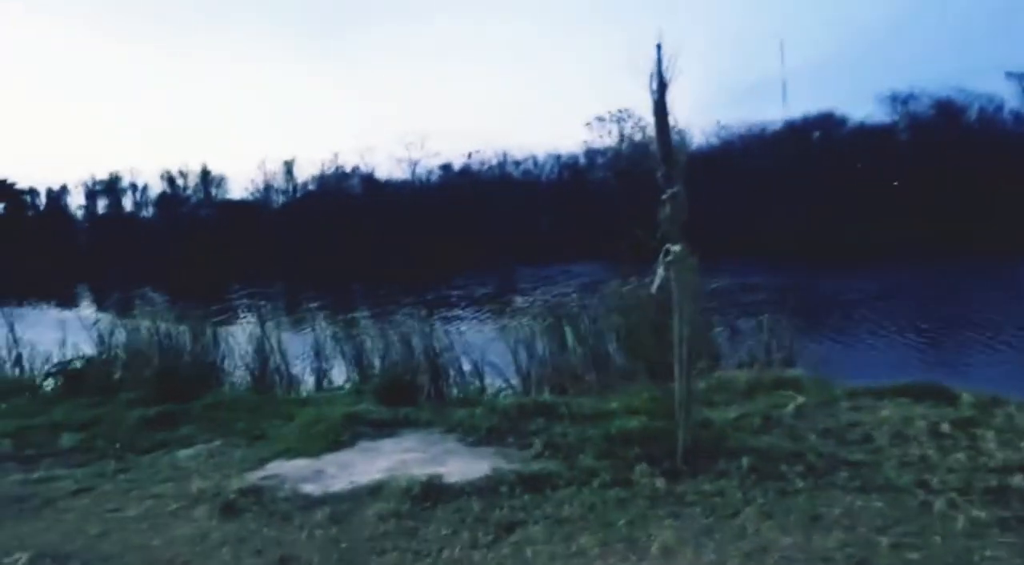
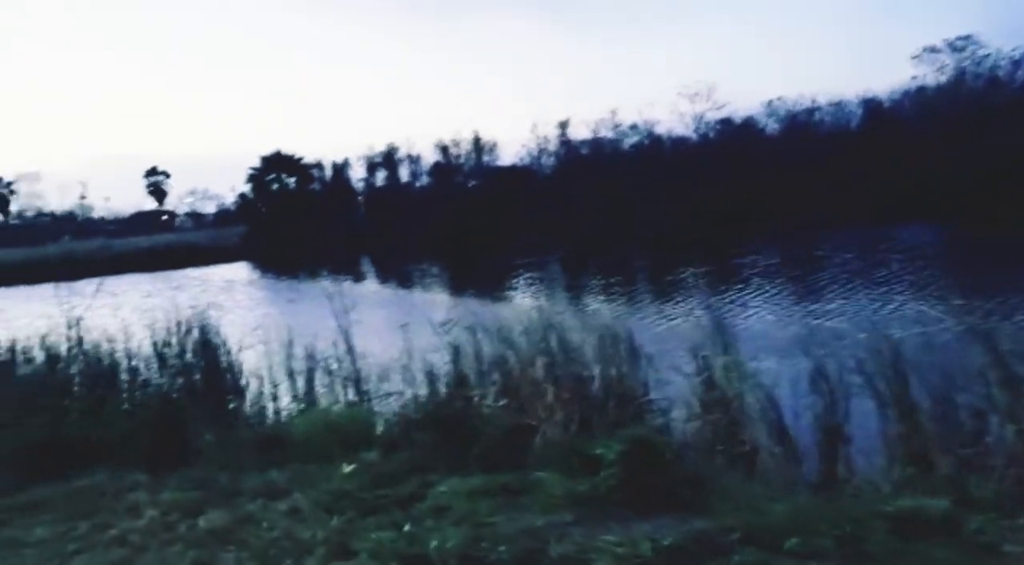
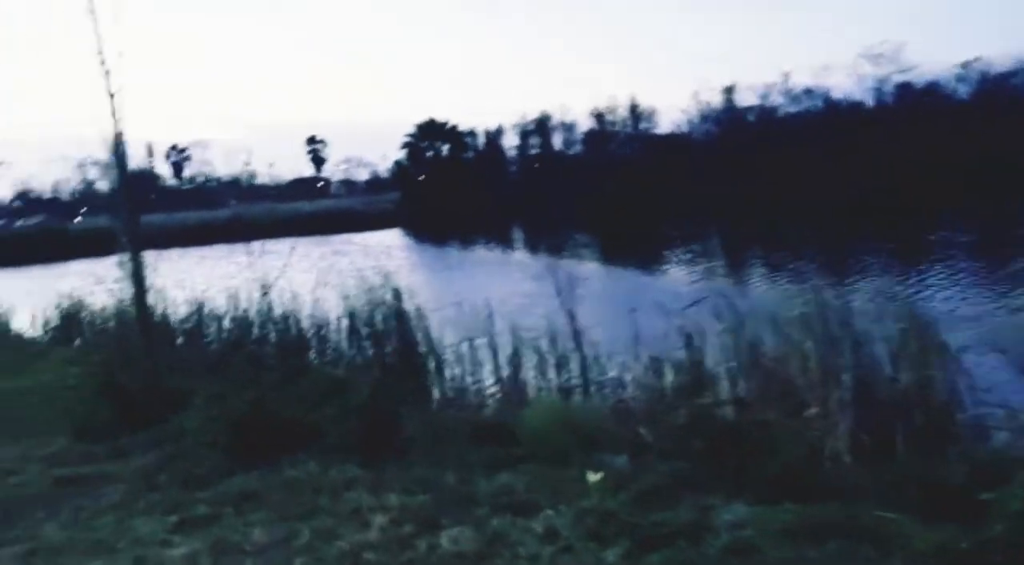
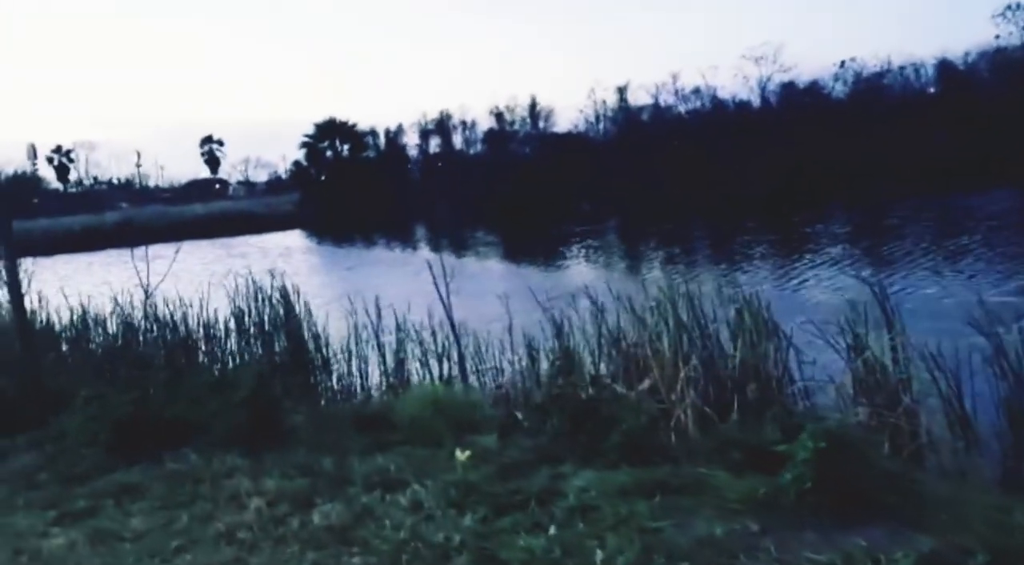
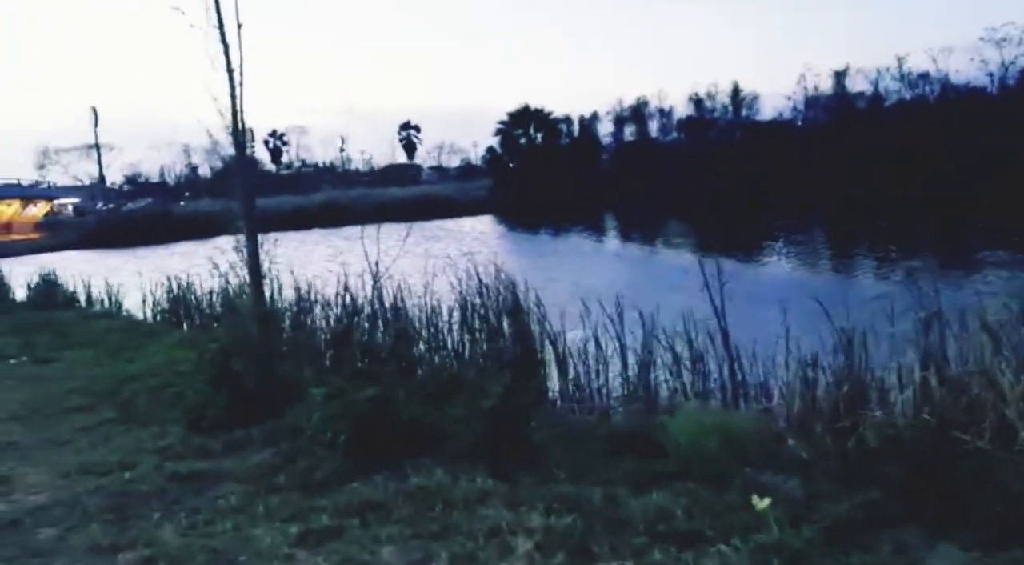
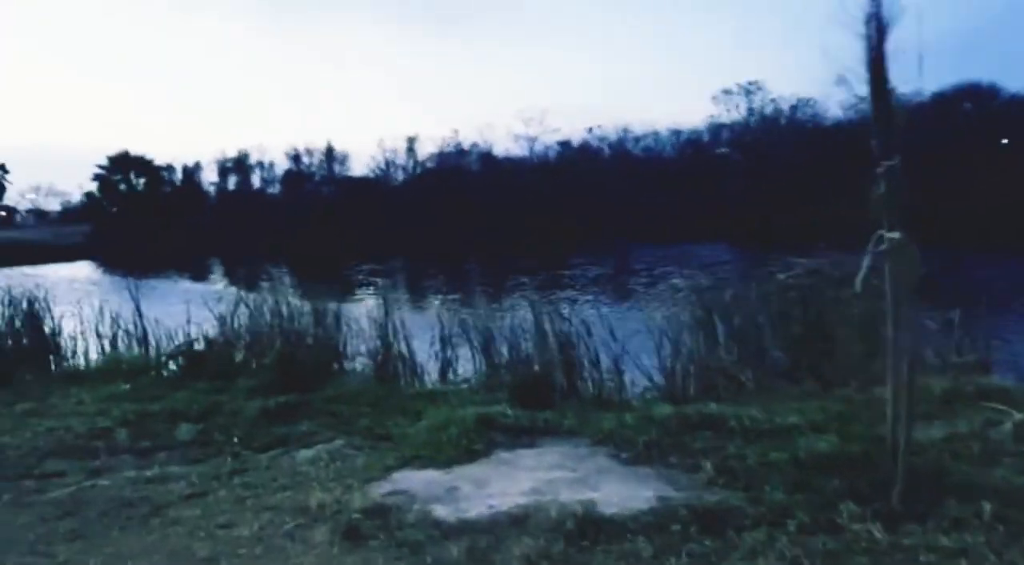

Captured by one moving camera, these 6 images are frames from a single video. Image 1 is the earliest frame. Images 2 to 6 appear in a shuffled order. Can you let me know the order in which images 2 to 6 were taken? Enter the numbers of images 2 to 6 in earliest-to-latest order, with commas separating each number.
6, 2, 4, 3, 5
